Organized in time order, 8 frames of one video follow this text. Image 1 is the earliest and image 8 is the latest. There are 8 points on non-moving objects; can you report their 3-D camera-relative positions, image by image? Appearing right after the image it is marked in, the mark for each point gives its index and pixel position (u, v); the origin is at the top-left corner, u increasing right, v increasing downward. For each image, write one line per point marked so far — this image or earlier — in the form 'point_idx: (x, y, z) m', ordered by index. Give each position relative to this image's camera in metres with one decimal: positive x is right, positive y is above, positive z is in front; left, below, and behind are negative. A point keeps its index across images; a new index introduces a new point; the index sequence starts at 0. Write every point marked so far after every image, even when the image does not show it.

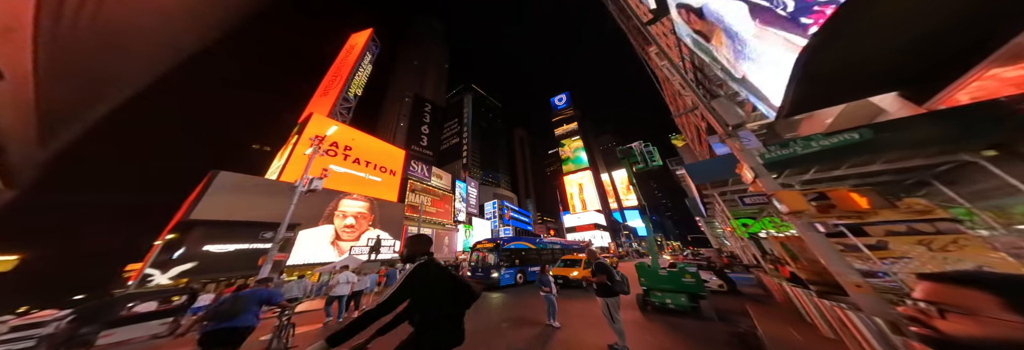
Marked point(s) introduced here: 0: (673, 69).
0: (+6.3, +4.1, +7.6) m
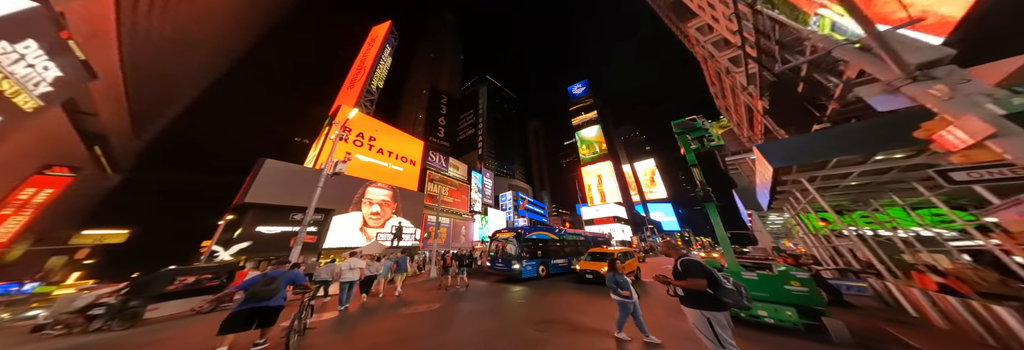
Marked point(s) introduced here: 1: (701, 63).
0: (+7.0, +4.5, +6.7) m
1: (+9.3, +5.5, +9.6) m
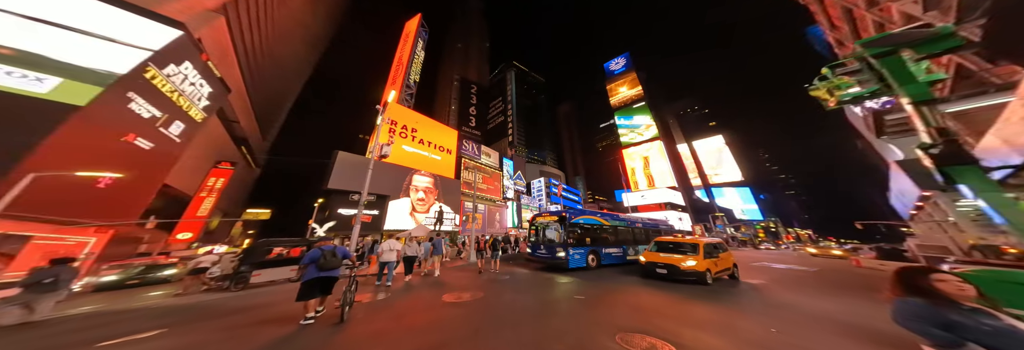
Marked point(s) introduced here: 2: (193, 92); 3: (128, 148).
0: (+8.1, +5.2, +4.7) m
1: (+10.8, +6.4, +7.2) m
2: (-24.2, +5.8, +16.4) m
3: (-22.8, +1.6, +13.3) m
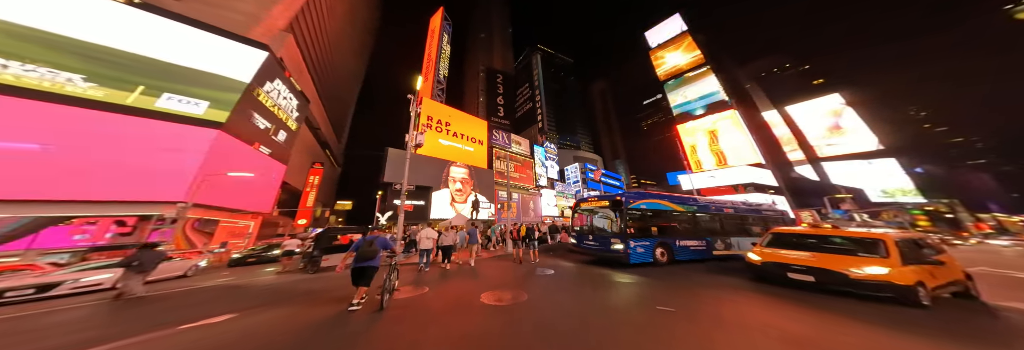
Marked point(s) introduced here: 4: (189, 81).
0: (+8.5, +5.9, +2.2) m
1: (+11.6, +7.4, +4.2) m
2: (-21.4, +6.0, +19.2) m
3: (-20.3, +1.6, +16.1) m
4: (-19.9, +5.5, +12.7) m
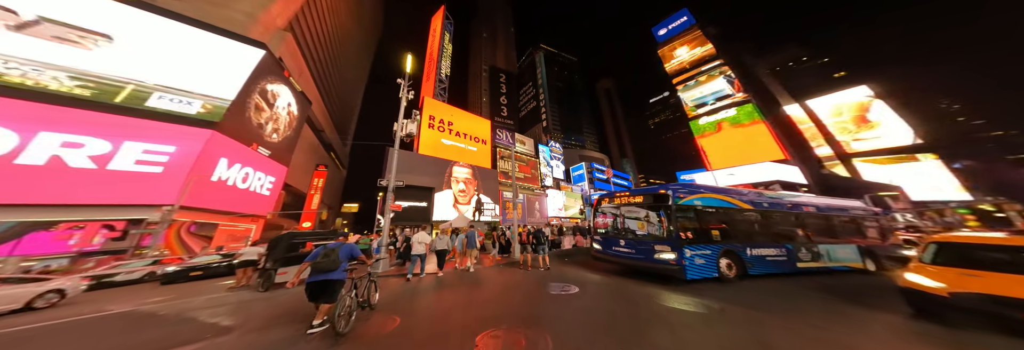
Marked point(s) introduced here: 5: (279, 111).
0: (+8.7, +6.2, +1.1) m
1: (+11.7, +7.7, +3.1) m
2: (-21.1, +6.0, +18.5) m
3: (-19.9, +1.7, +15.3) m
4: (-19.6, +5.5, +12.0) m
5: (-20.4, +5.4, +17.5) m
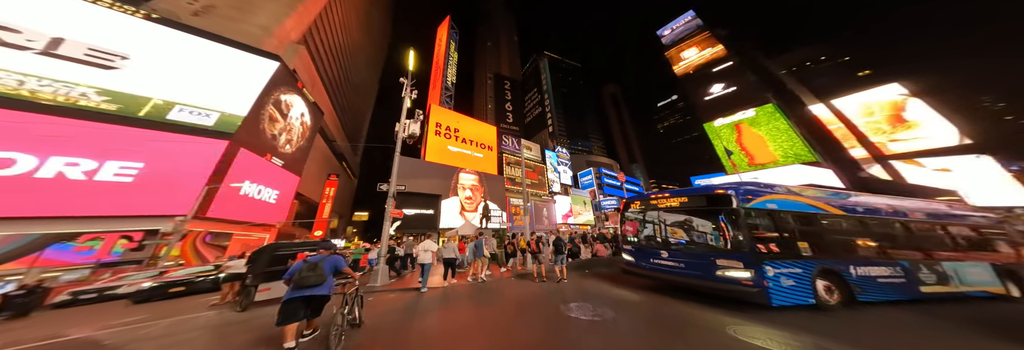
0: (+8.9, +6.4, +0.5) m
1: (+12.0, +7.8, +2.4) m
2: (-20.4, +5.3, +18.7) m
3: (-19.3, +1.1, +15.4) m
4: (-19.1, +5.1, +12.2) m
5: (-19.7, +4.7, +17.7) m
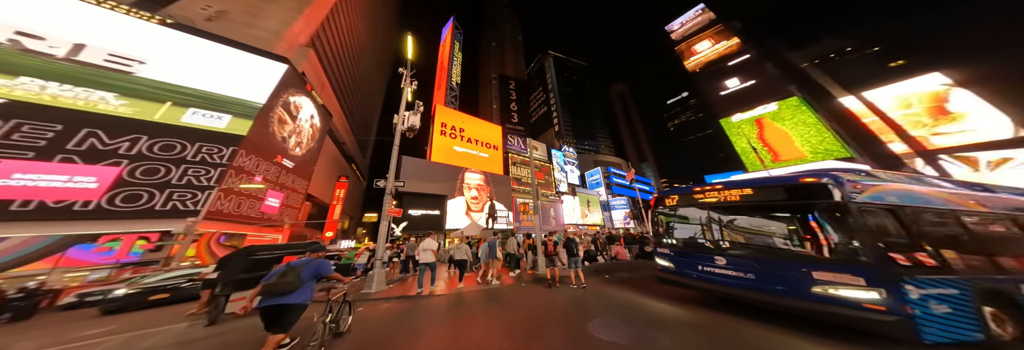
0: (+9.0, +6.6, -0.2) m
1: (+12.1, +8.0, +1.6) m
2: (-19.7, +5.3, +18.7) m
3: (-18.7, +1.1, +15.3) m
4: (-18.6, +5.1, +12.1) m
5: (-19.1, +4.7, +17.7) m
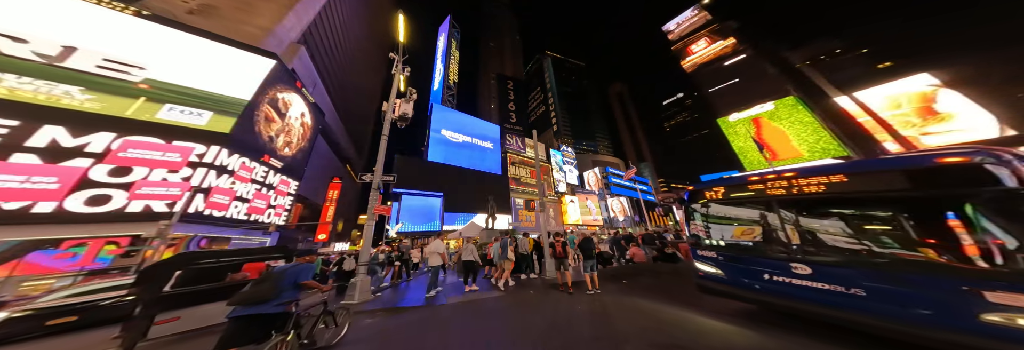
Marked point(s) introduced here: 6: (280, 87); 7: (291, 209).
0: (+9.4, +6.7, -0.4) m
1: (+12.5, +8.2, +1.5) m
2: (-19.7, +5.2, +17.8) m
3: (-18.6, +1.1, +14.4) m
4: (-18.5, +5.1, +11.3) m
5: (-19.1, +4.7, +16.8) m
6: (-18.4, +7.0, +15.4) m
7: (-20.2, -2.9, +17.6) m
